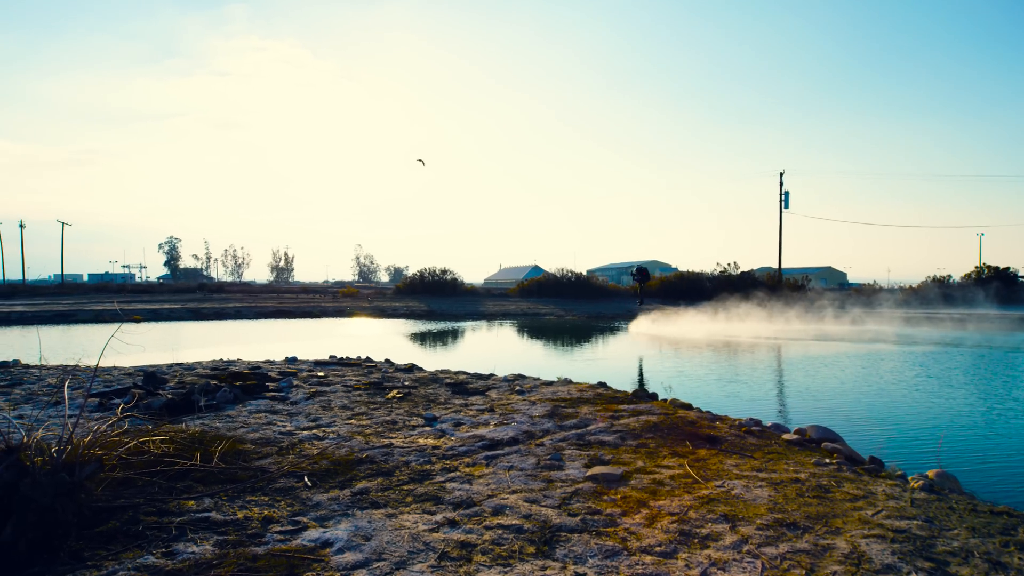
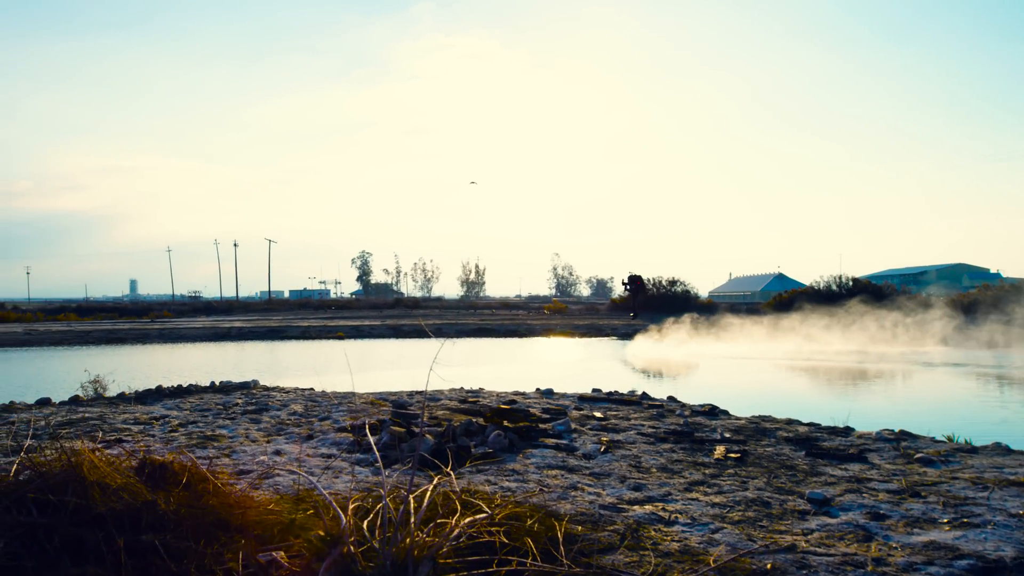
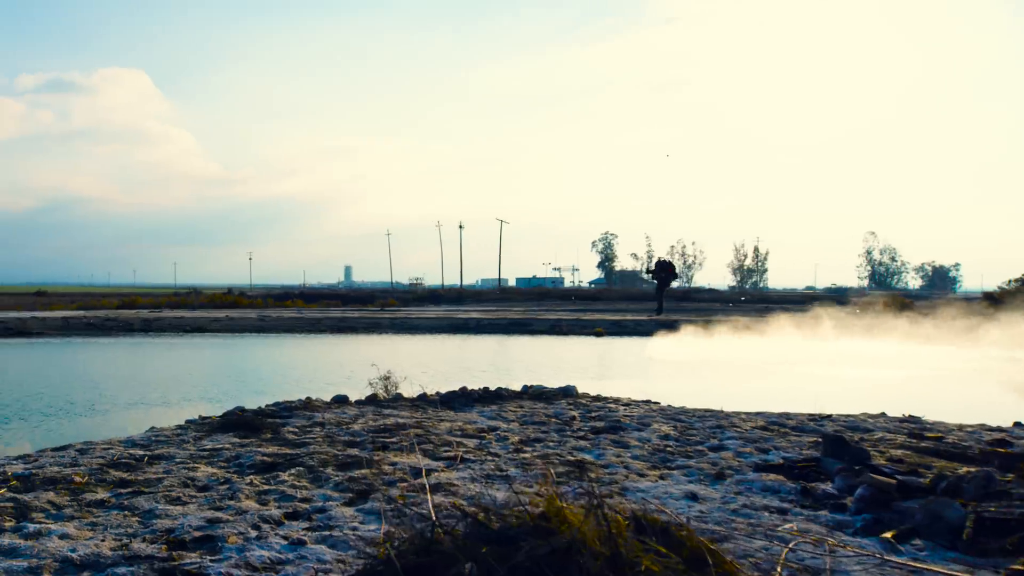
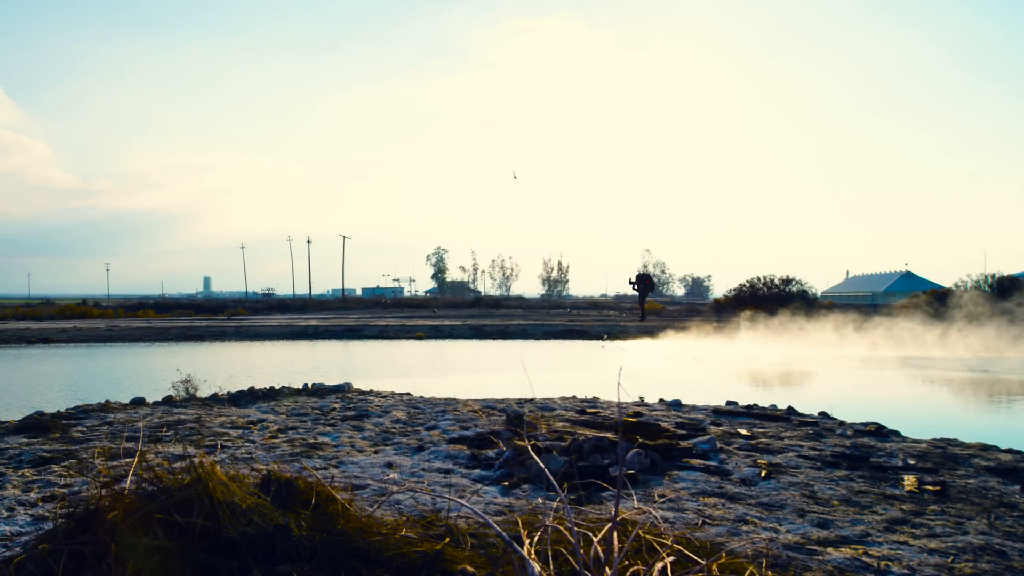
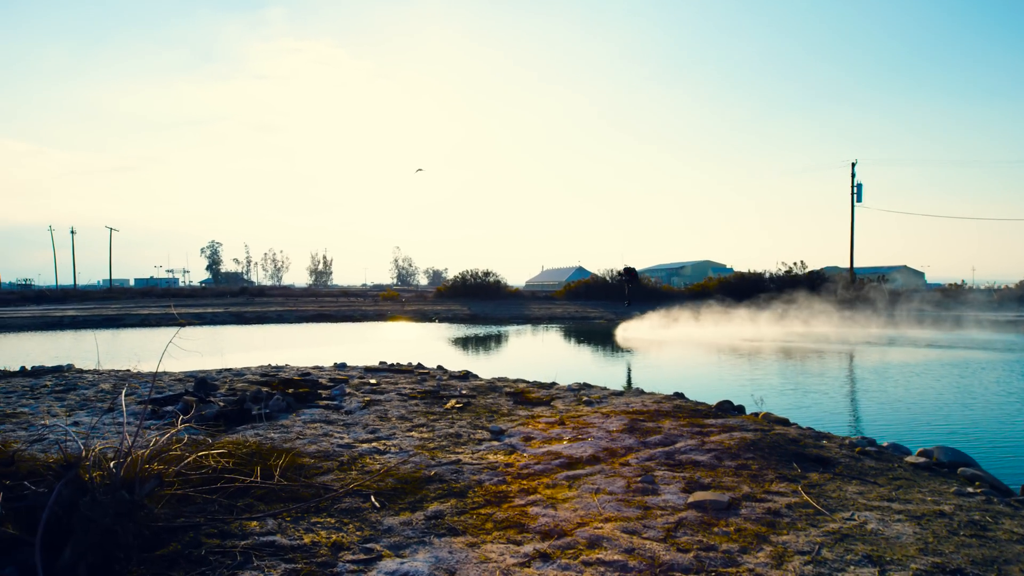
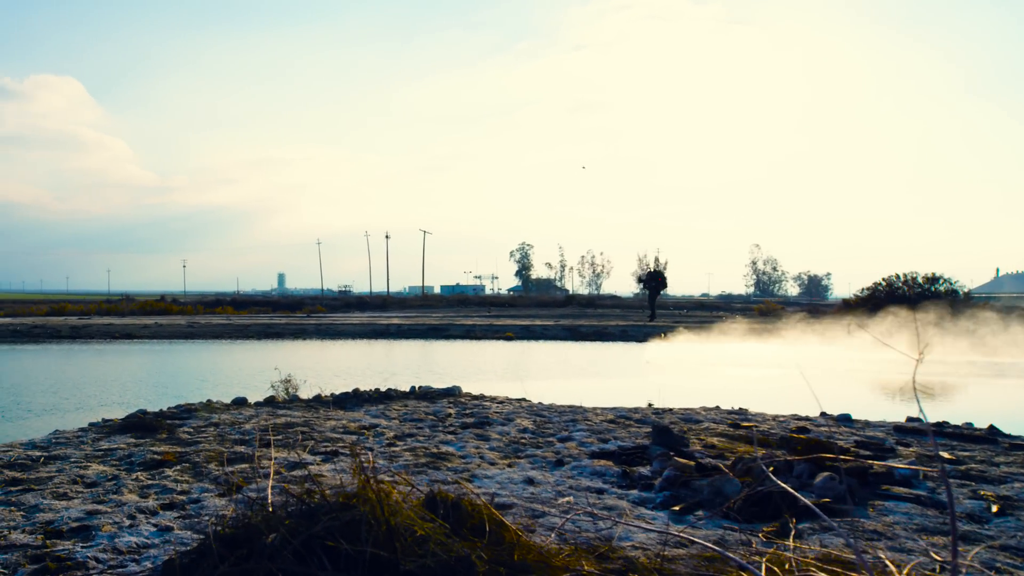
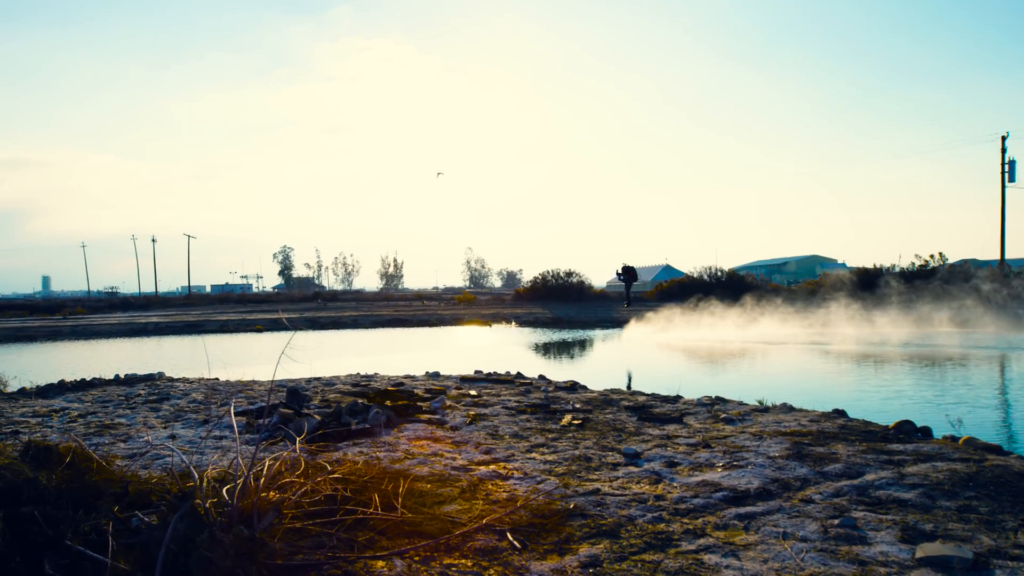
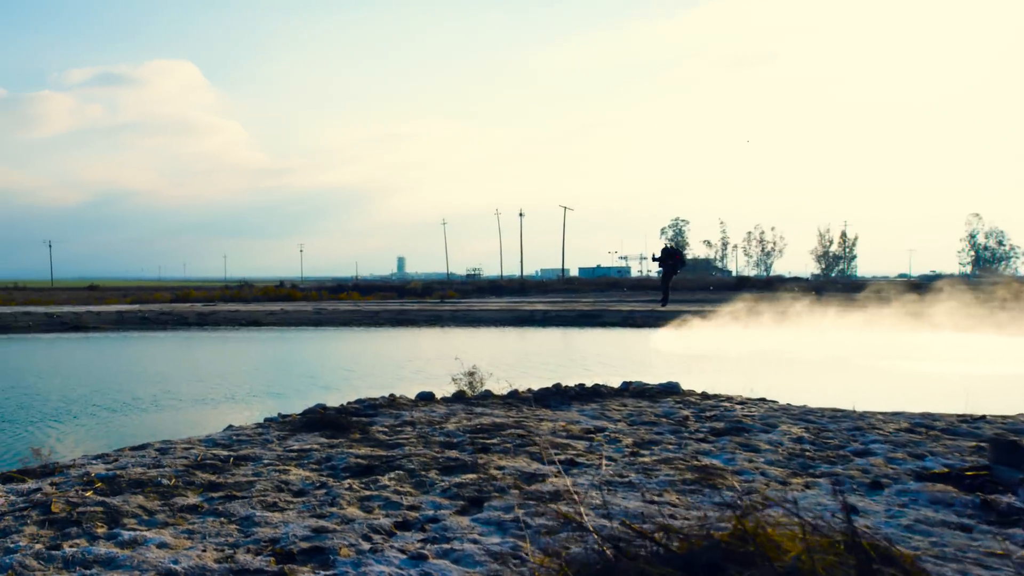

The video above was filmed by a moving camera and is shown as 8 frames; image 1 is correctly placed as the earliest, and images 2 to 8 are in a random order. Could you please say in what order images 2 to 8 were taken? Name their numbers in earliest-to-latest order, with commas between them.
5, 7, 2, 4, 6, 3, 8
